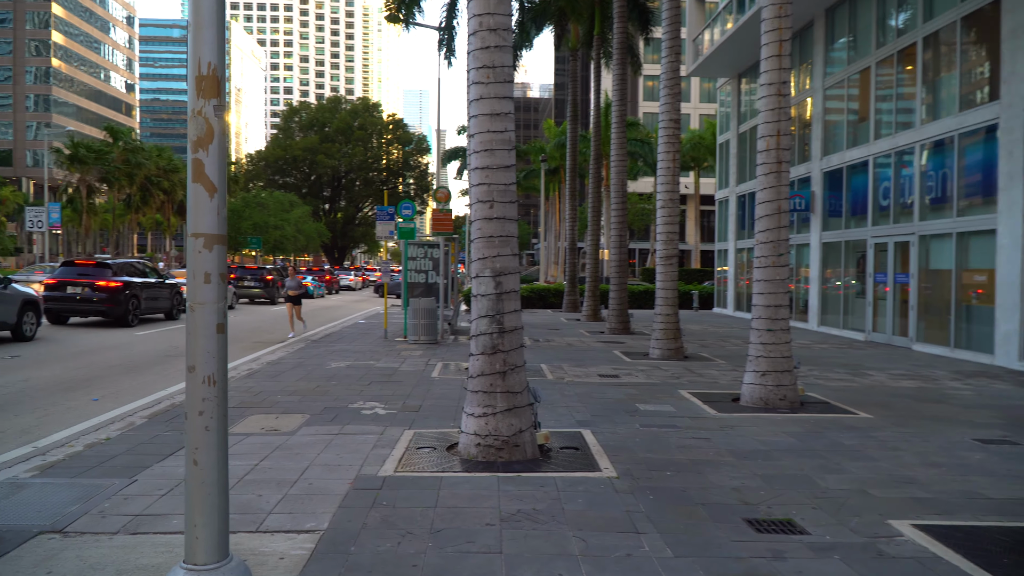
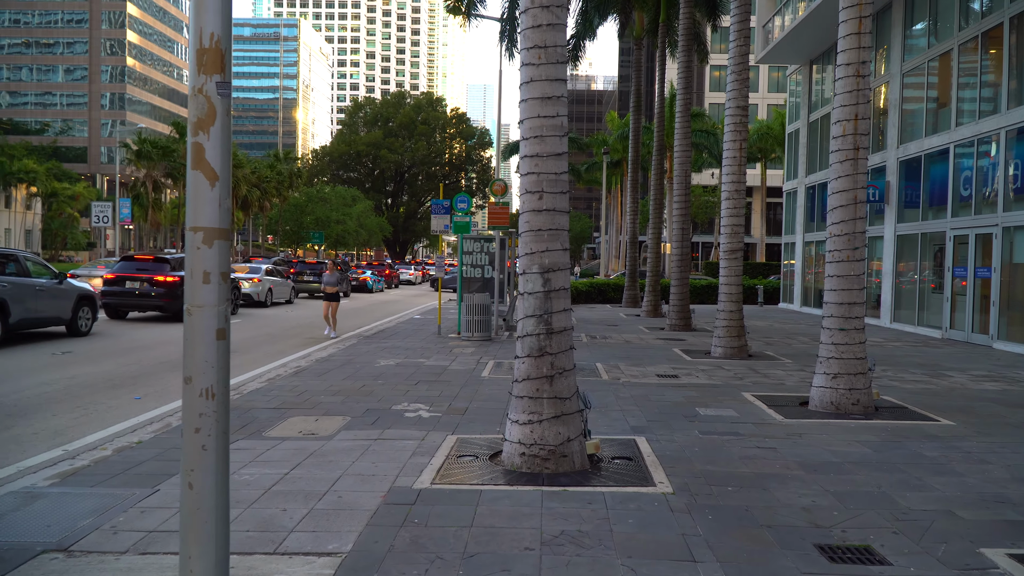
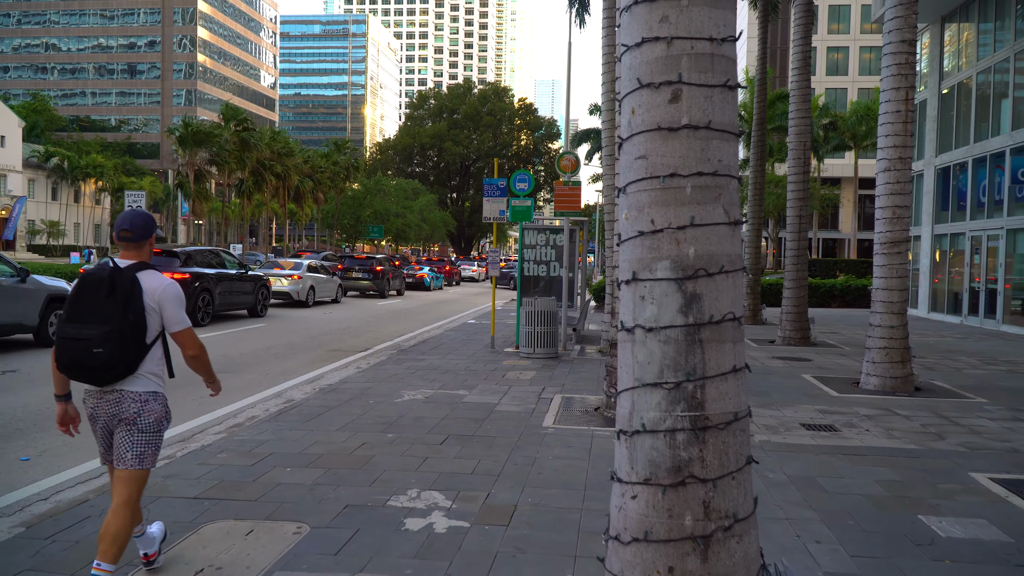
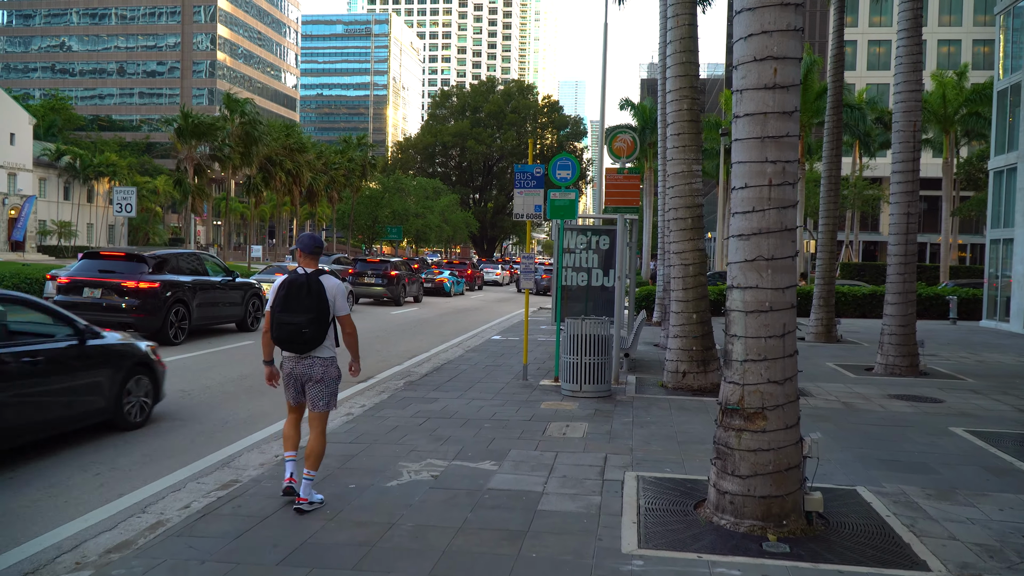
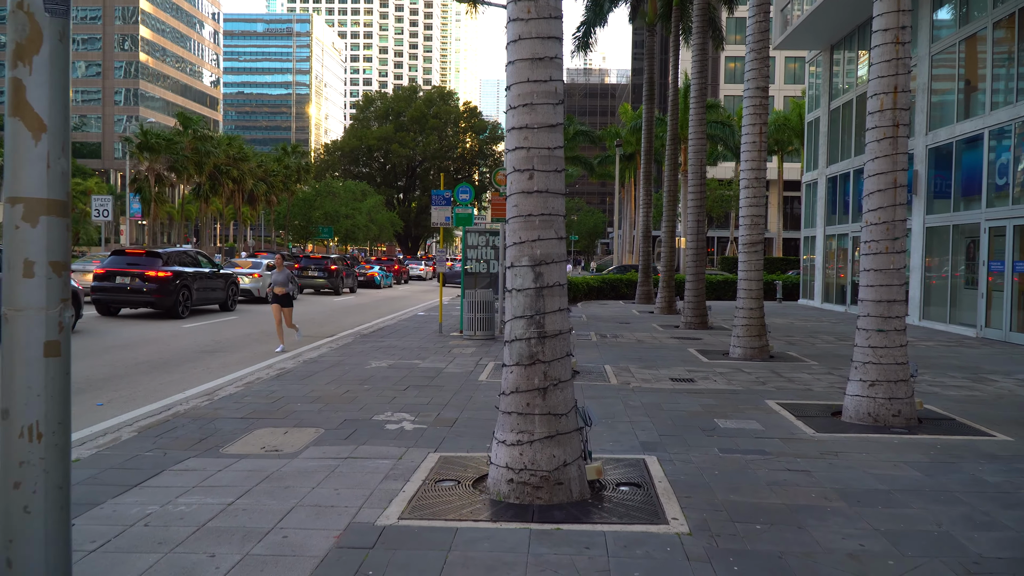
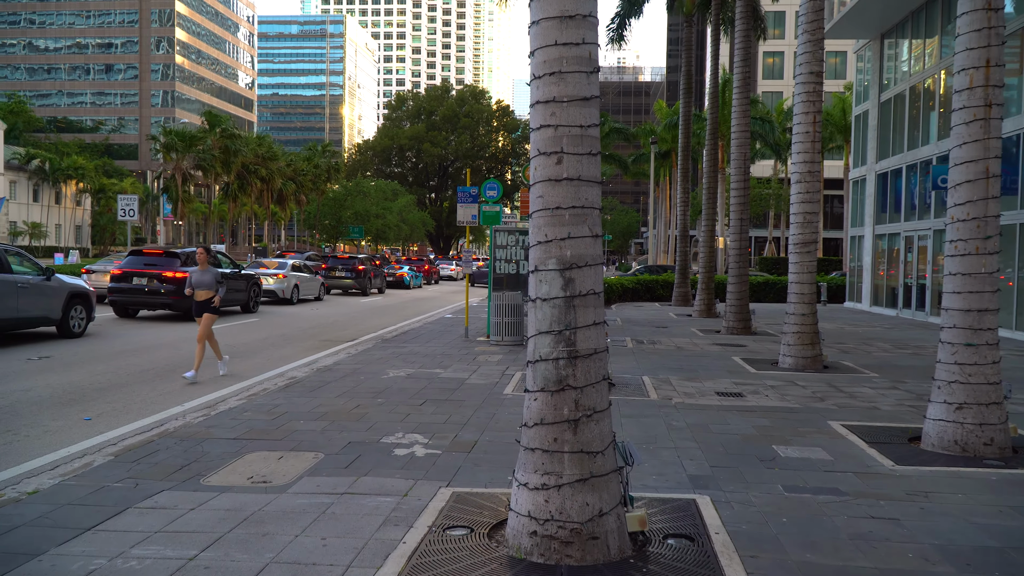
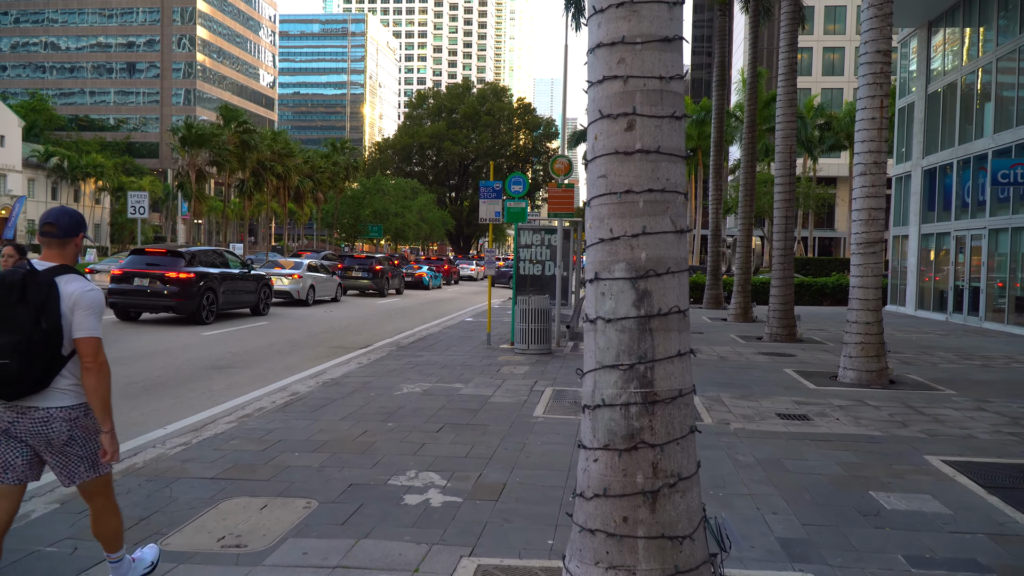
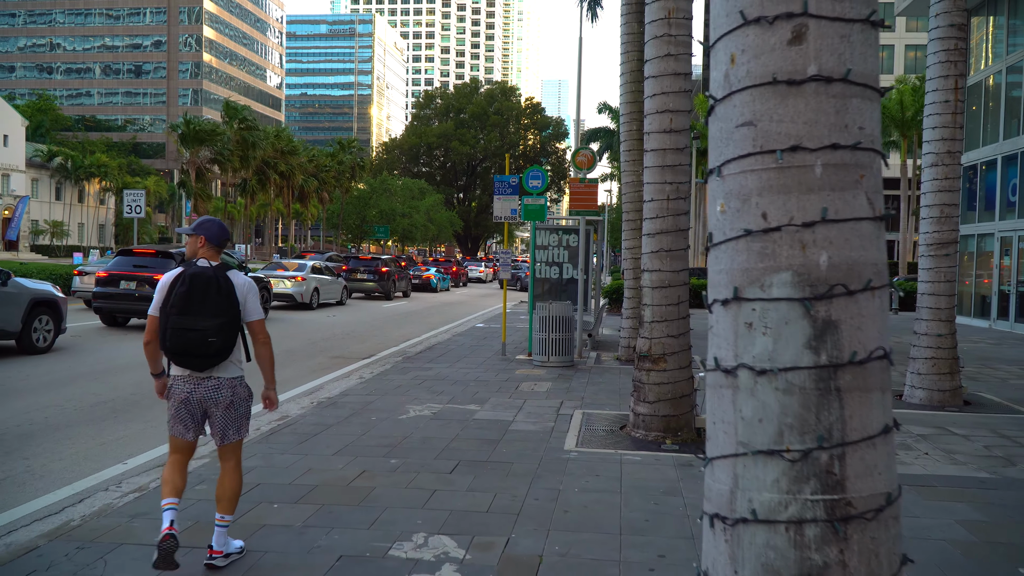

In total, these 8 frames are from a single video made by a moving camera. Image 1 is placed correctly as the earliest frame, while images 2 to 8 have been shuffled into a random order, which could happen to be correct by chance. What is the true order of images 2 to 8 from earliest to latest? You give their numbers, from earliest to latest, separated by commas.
2, 5, 6, 7, 3, 8, 4
